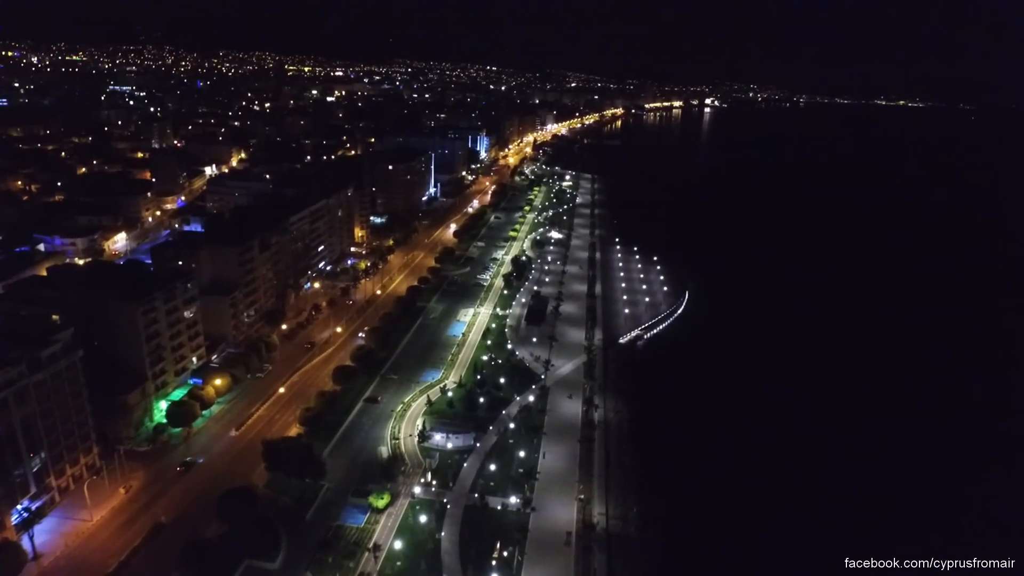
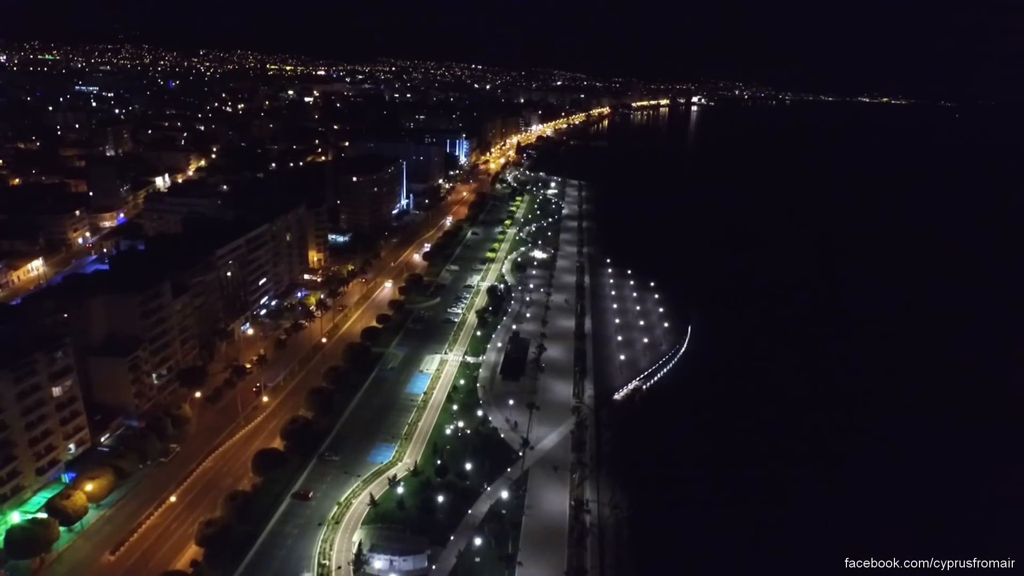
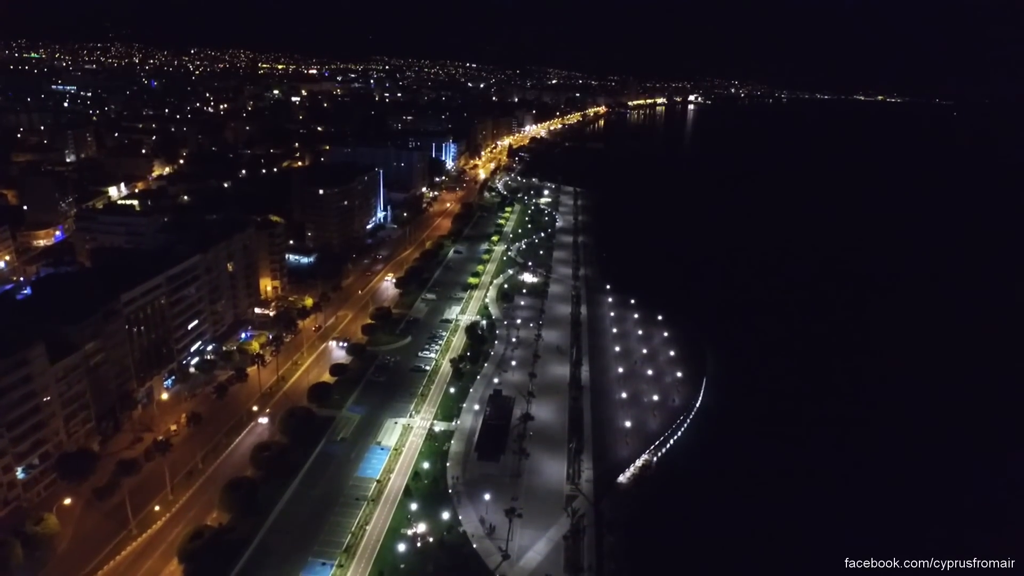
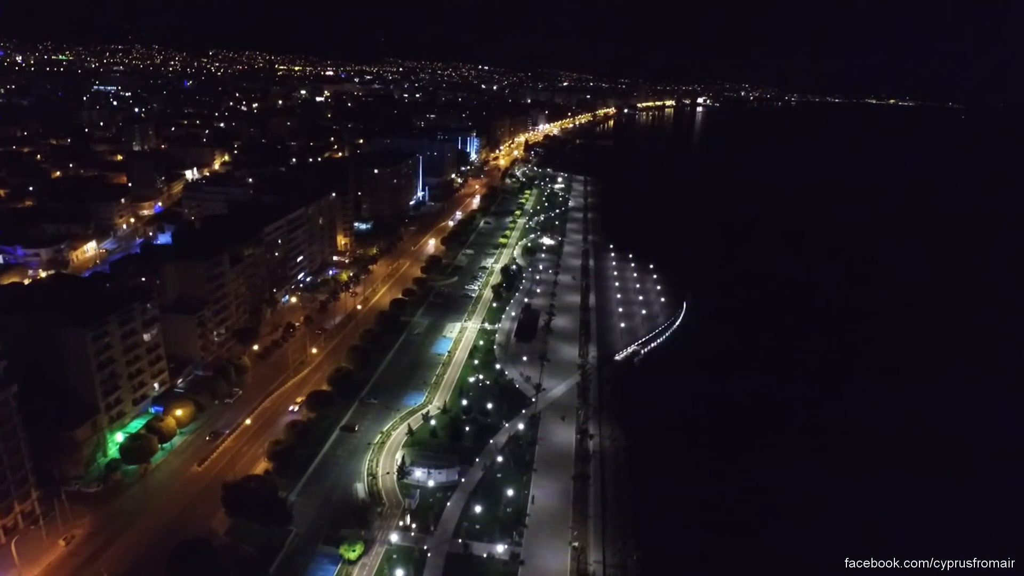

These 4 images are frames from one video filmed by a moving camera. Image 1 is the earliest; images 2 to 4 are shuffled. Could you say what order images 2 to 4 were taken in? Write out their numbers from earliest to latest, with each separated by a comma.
4, 2, 3
